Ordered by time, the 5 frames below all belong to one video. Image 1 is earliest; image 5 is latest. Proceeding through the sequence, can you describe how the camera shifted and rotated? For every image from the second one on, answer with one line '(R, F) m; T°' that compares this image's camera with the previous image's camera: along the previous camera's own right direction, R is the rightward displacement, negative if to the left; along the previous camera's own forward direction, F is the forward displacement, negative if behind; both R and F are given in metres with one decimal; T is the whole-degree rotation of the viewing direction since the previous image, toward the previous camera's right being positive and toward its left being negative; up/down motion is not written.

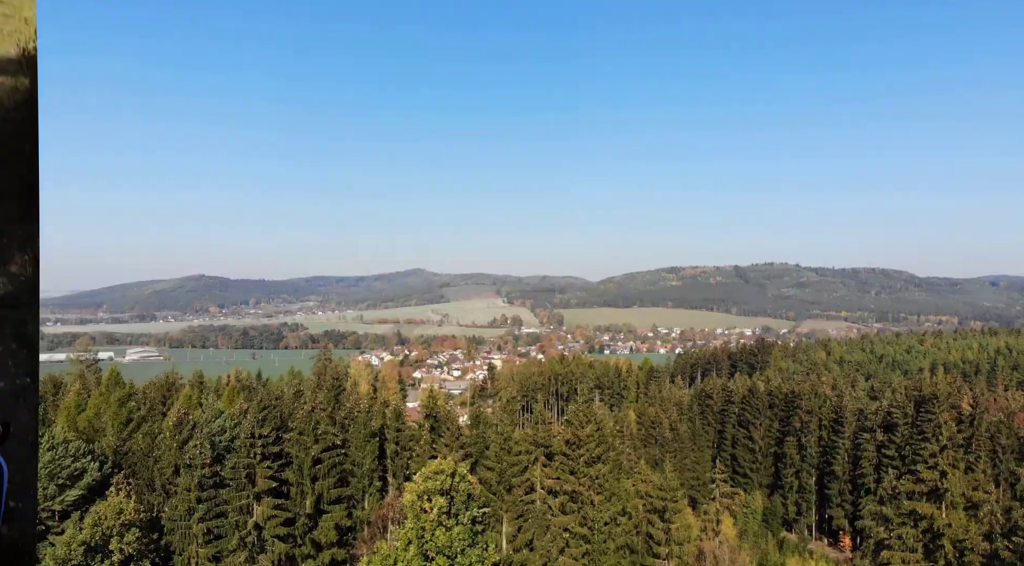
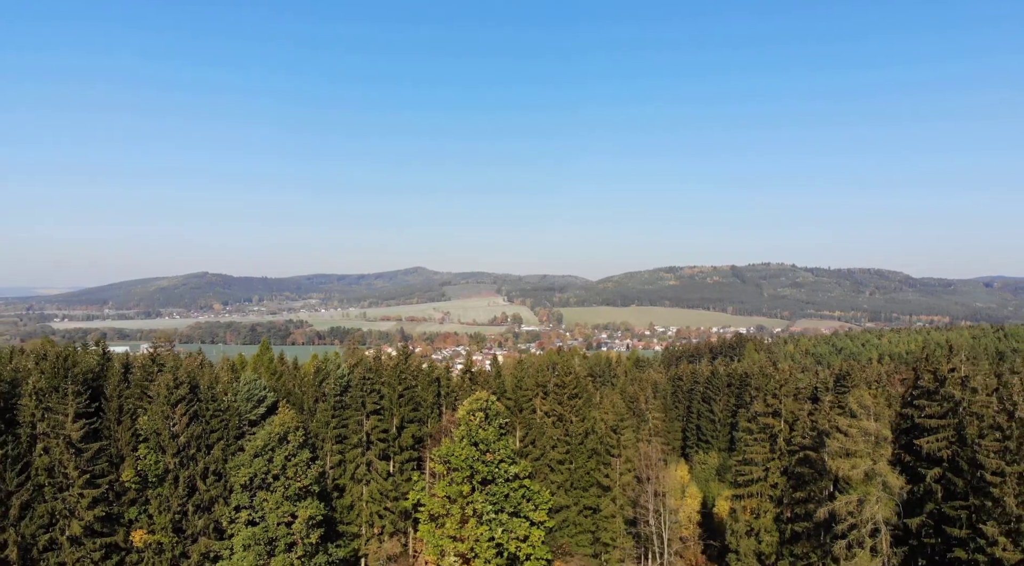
(-0.8, -17.4) m; 0°
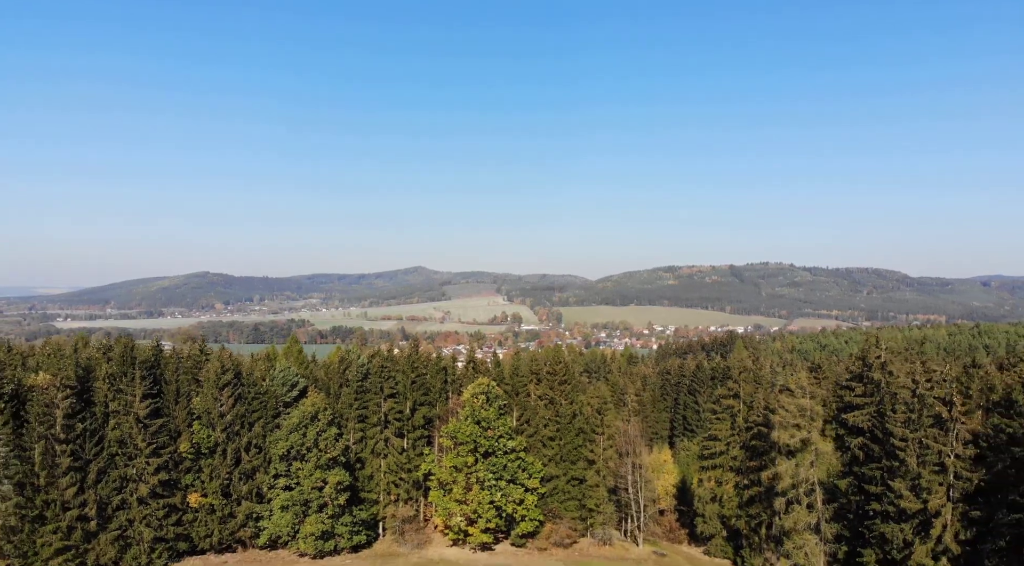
(+0.2, -7.1) m; 0°
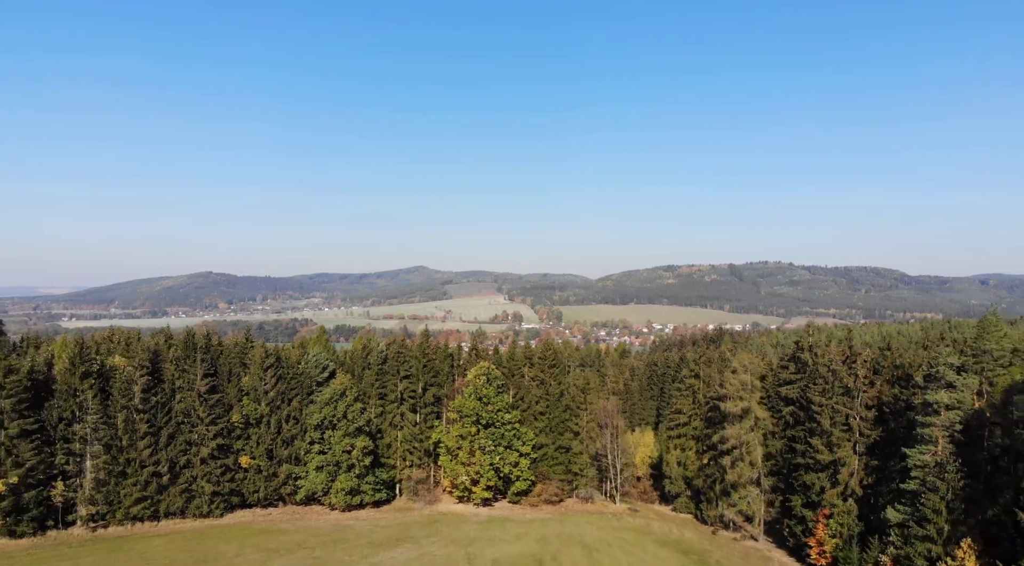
(+0.4, -9.4) m; 0°
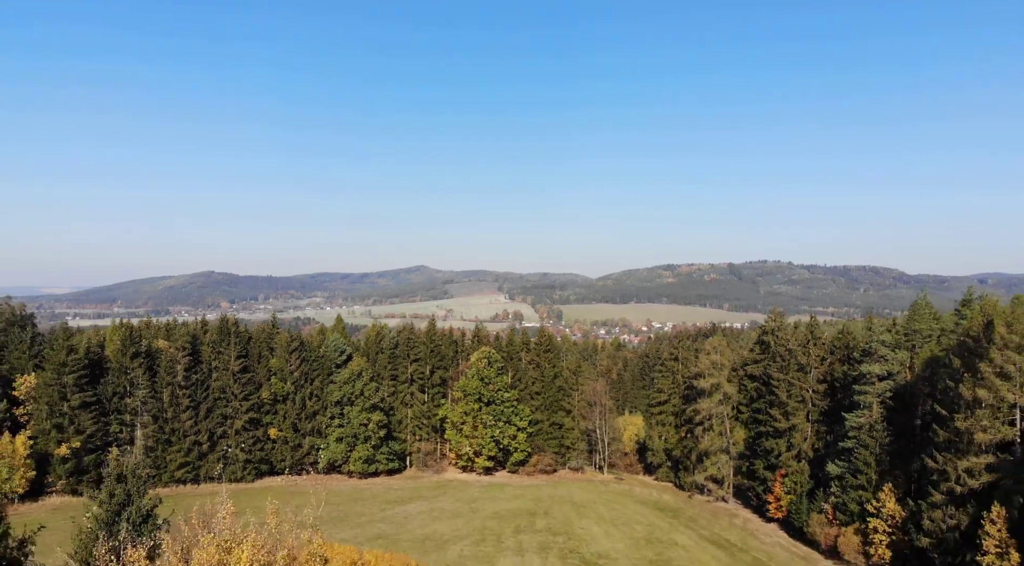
(+0.2, -7.0) m; 0°
